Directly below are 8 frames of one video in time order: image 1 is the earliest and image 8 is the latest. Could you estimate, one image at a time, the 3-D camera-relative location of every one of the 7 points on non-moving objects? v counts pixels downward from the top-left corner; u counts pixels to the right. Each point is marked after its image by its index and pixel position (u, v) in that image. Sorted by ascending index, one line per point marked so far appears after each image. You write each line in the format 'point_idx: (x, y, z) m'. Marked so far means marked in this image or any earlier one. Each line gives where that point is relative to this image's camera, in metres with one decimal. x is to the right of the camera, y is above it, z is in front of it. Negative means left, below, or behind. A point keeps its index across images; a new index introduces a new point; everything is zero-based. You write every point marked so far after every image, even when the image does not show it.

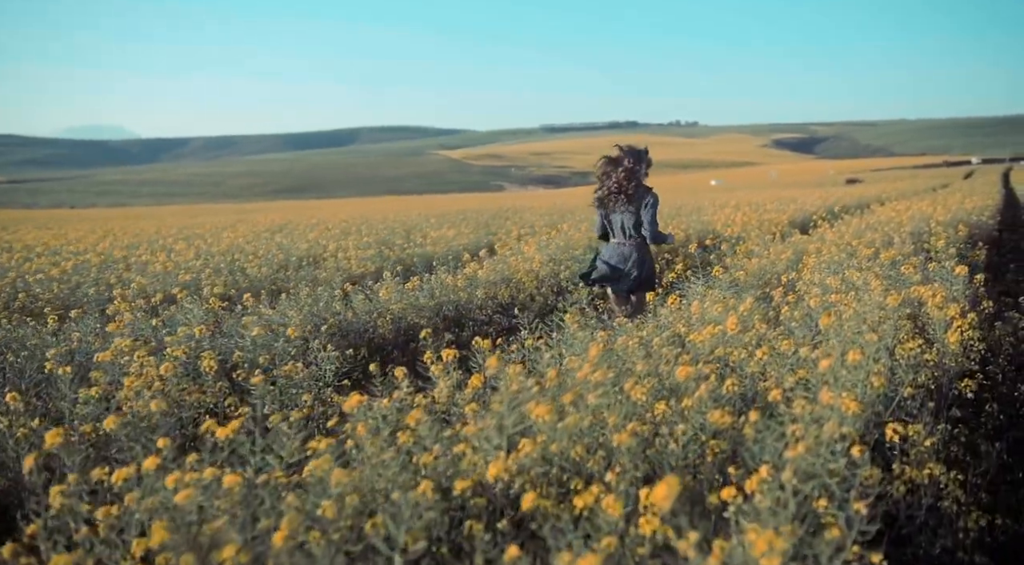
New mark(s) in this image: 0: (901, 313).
0: (+2.3, -0.2, +4.6) m
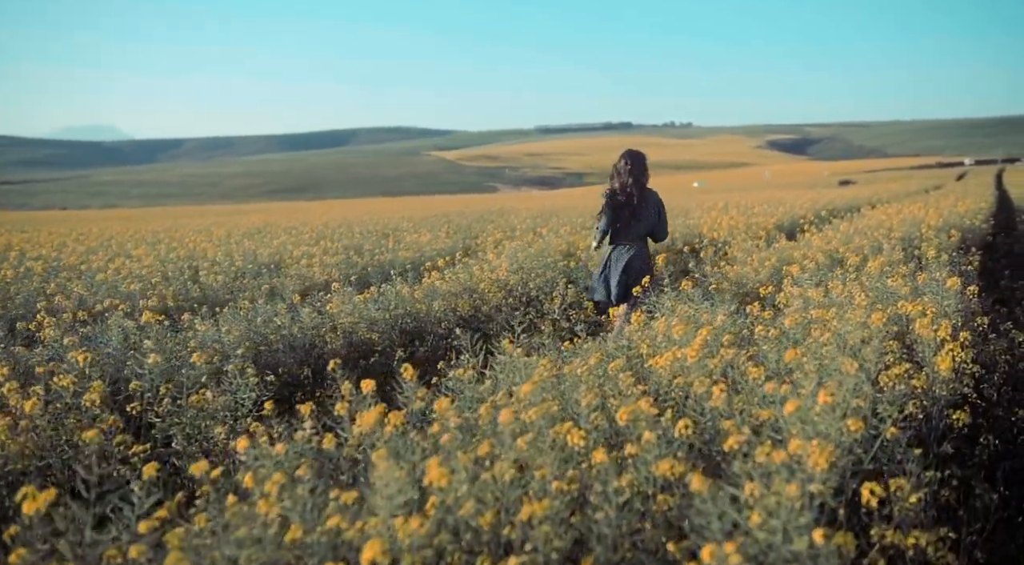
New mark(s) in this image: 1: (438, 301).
0: (+2.0, -0.3, +4.1) m
1: (-0.6, -0.2, +6.5) m
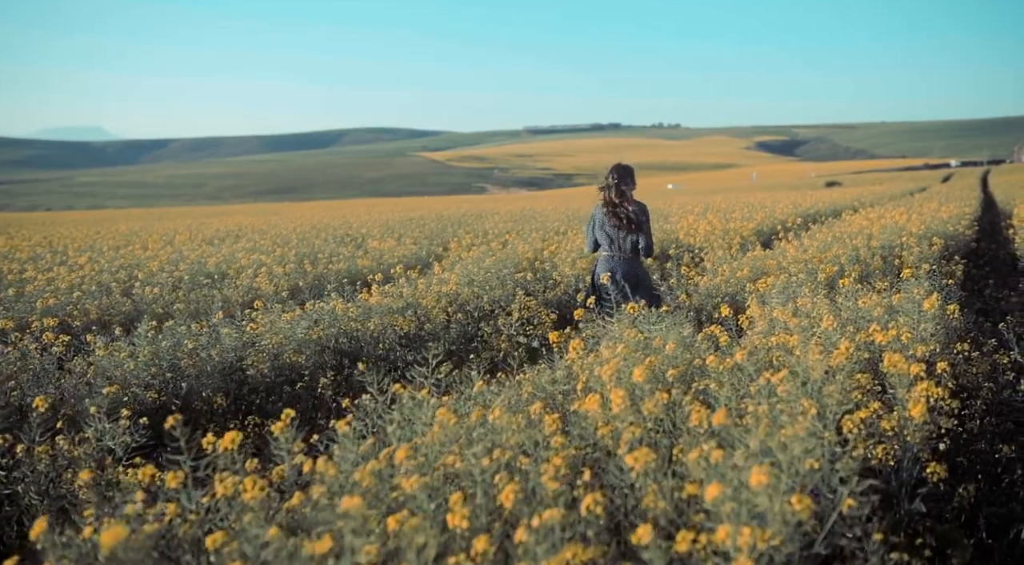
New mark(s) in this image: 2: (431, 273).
0: (+1.6, -0.4, +3.6) m
1: (-1.1, -0.3, +6.0) m
2: (-0.8, +0.1, +7.7) m
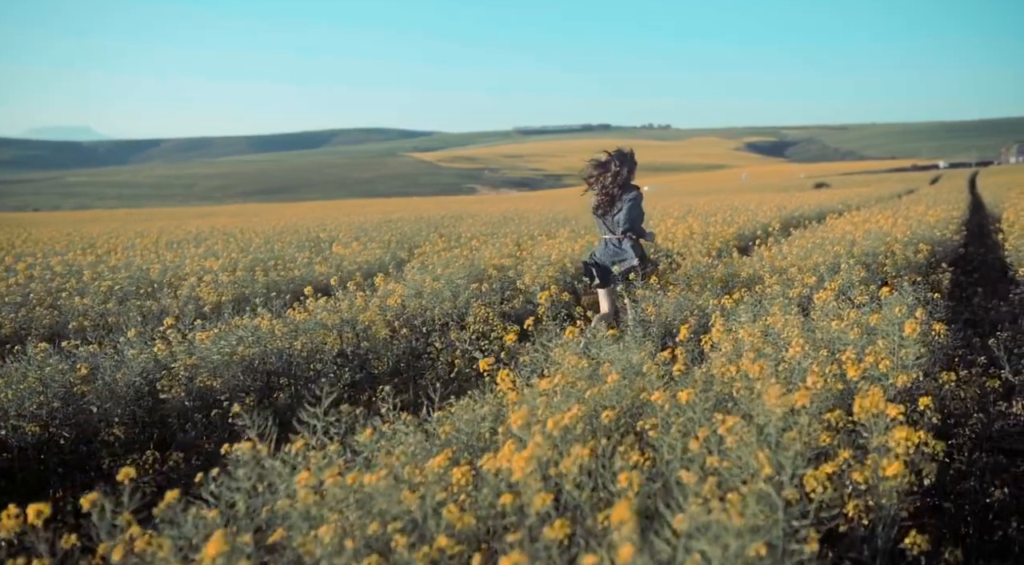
0: (+1.3, -0.5, +3.1) m
1: (-1.5, -0.4, +5.4) m
2: (-1.2, 0.0, +7.2) m
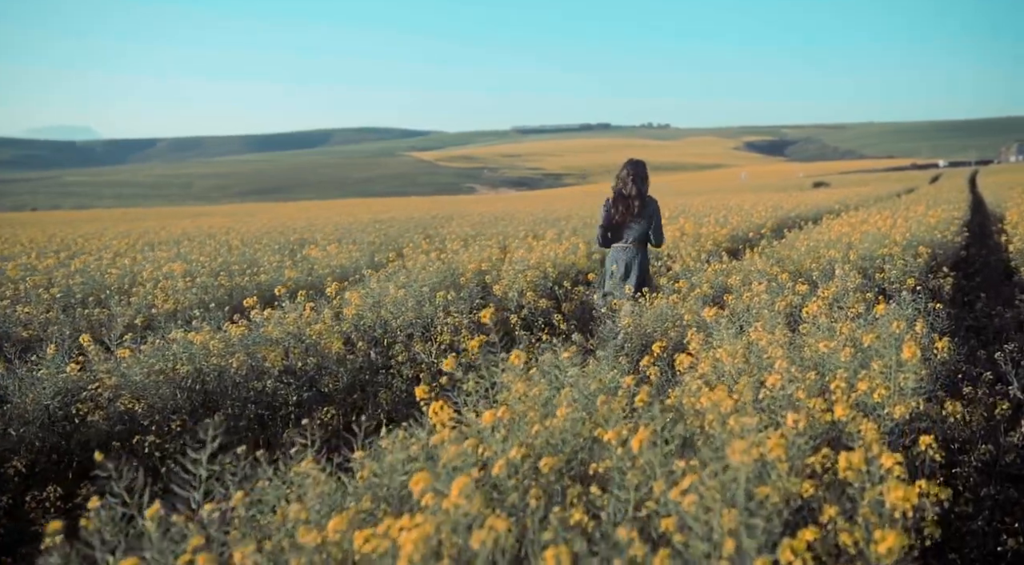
0: (+1.0, -0.6, +2.6) m
1: (-1.7, -0.5, +4.9) m
2: (-1.5, -0.1, +6.7) m
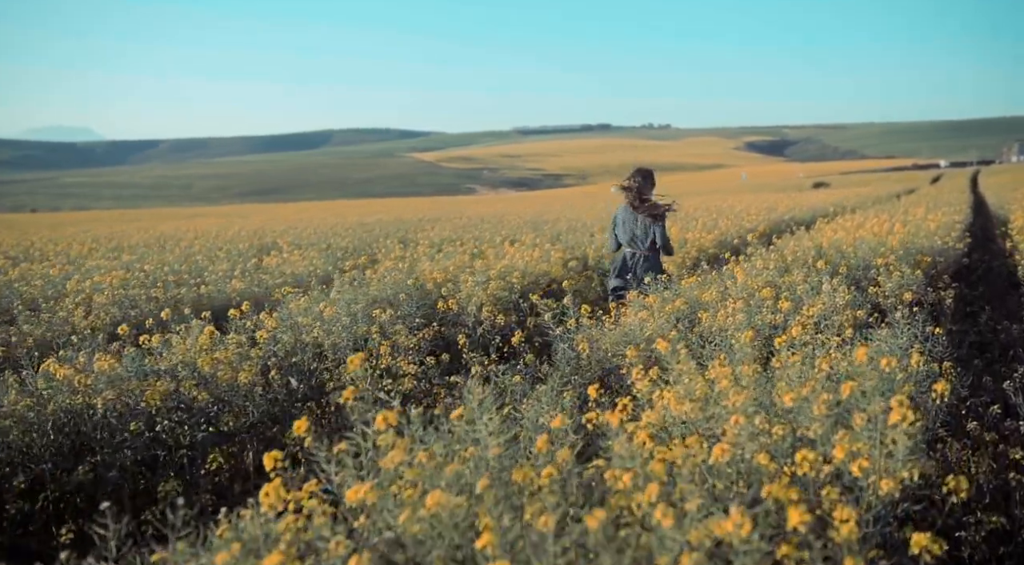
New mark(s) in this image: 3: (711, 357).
0: (+0.6, -0.7, +1.9) m
1: (-2.1, -0.6, +4.2) m
2: (-1.9, -0.2, +6.0) m
3: (+1.1, -0.4, +4.3) m
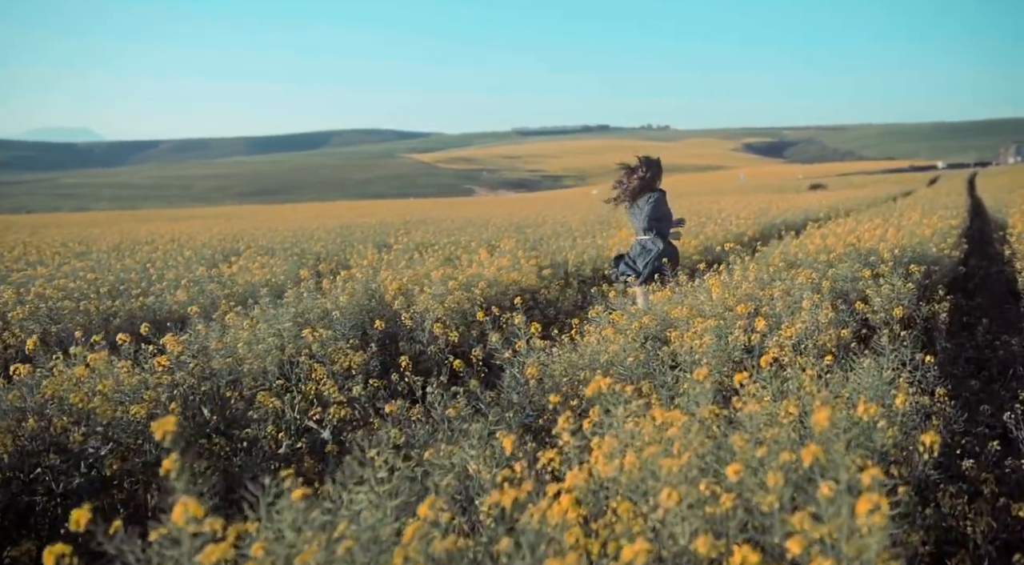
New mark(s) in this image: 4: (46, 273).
0: (+0.3, -0.8, +1.4) m
1: (-2.5, -0.7, +3.7) m
2: (-2.3, -0.3, +5.4) m
3: (+0.8, -0.5, +3.7) m
4: (-6.0, +0.1, +9.6) m
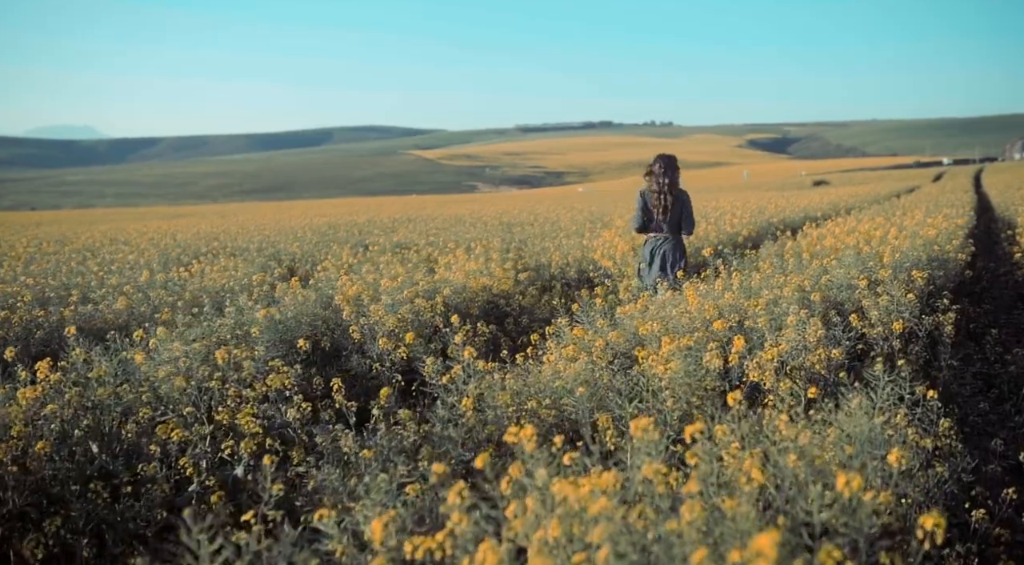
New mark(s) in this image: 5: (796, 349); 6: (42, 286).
0: (-0.1, -0.9, +0.7) m
1: (-2.8, -0.8, +3.0) m
2: (-2.6, -0.4, +4.8) m
3: (+0.4, -0.6, +3.1) m
4: (-6.4, 0.0, +9.0) m
5: (+1.6, -0.4, +4.3) m
6: (-5.0, -0.1, +8.0) m
